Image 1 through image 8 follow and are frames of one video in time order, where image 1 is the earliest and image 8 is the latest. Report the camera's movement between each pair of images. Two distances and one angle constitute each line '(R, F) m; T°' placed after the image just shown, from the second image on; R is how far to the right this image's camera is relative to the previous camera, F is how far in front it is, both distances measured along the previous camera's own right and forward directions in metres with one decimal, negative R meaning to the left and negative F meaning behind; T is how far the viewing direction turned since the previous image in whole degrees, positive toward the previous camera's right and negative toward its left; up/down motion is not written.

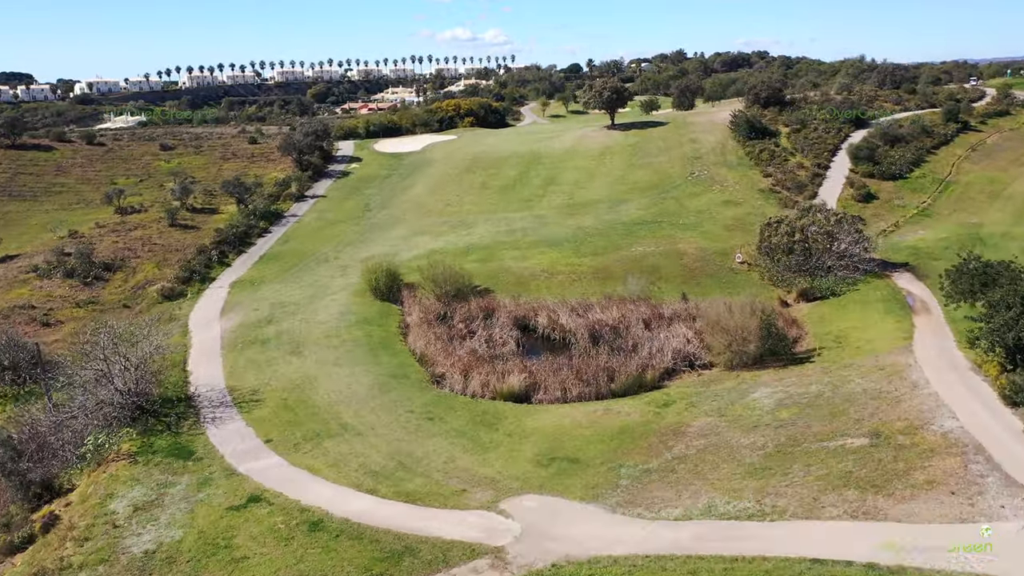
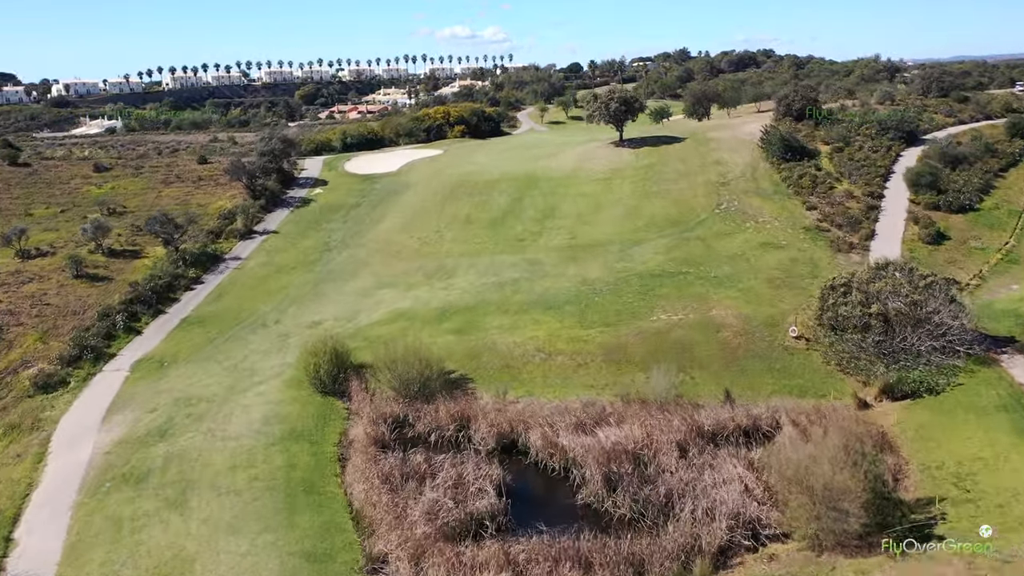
(+0.6, +9.7) m; 0°
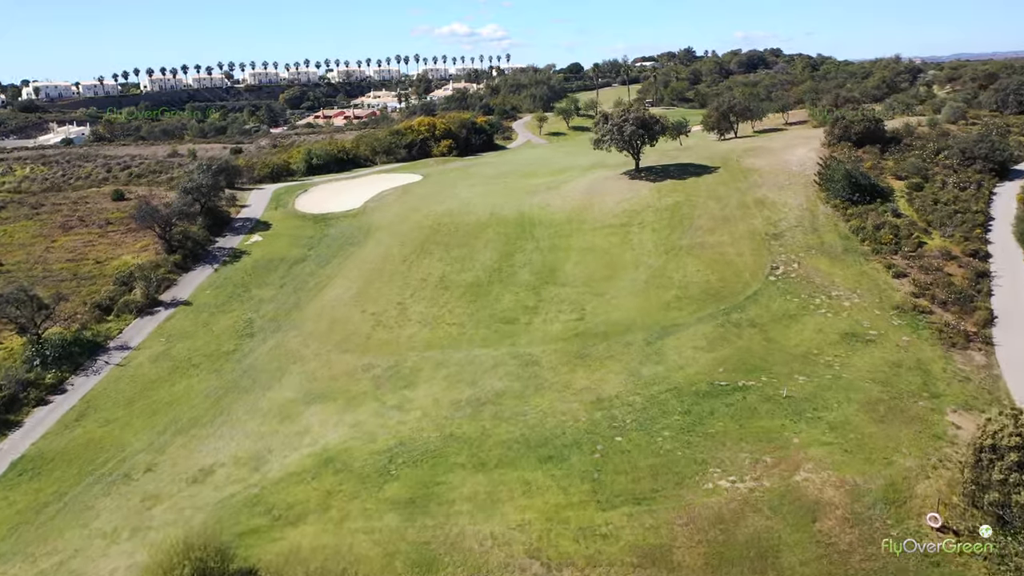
(+0.6, +11.6) m; 0°
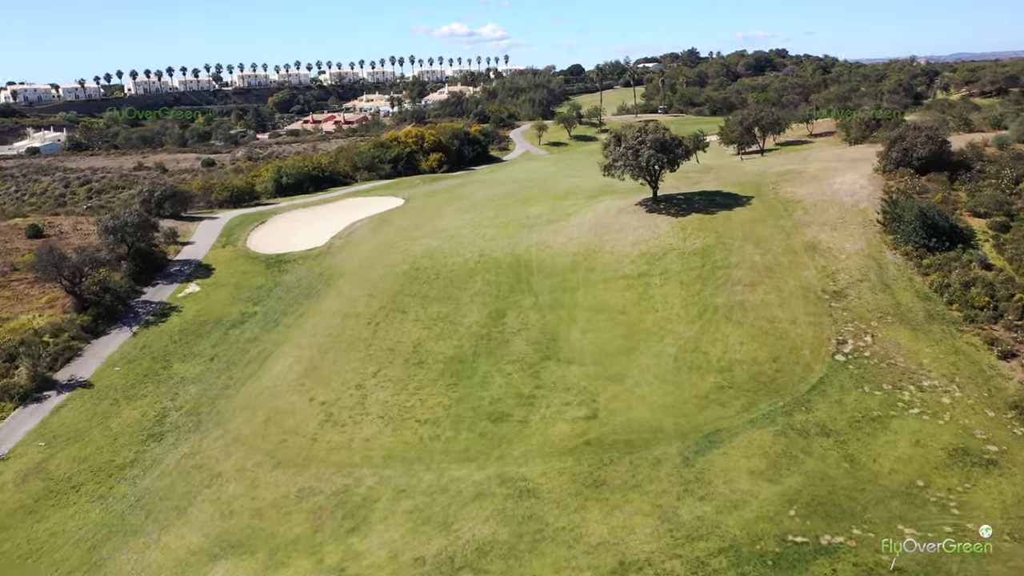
(+0.3, +7.9) m; 0°
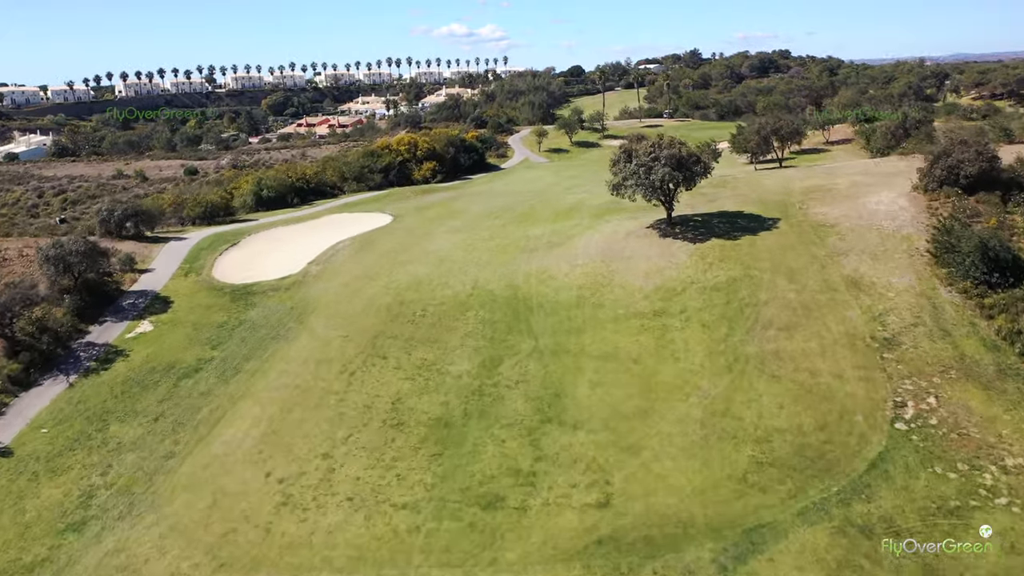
(+0.1, +4.4) m; 0°
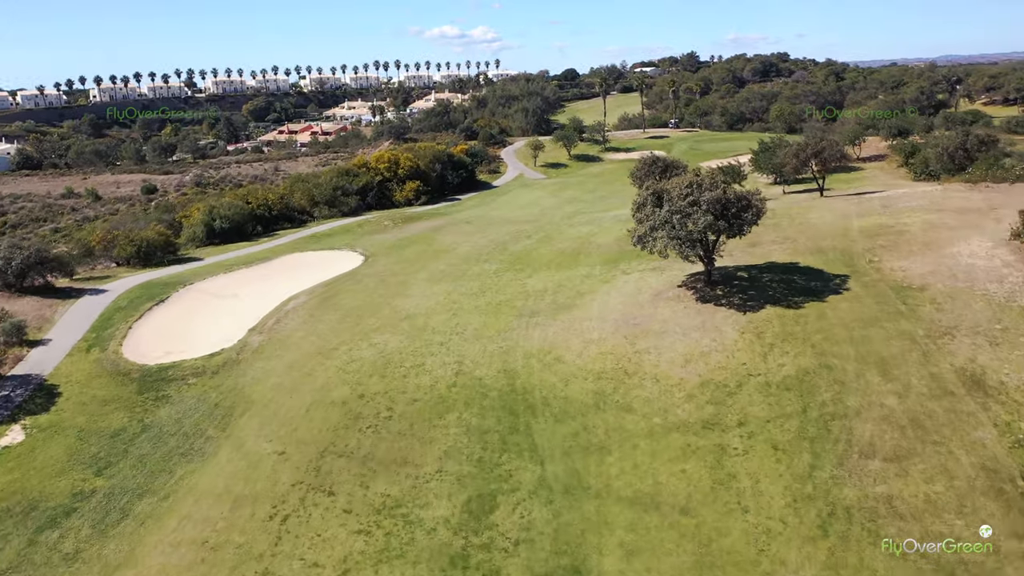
(-0.1, +8.0) m; +1°
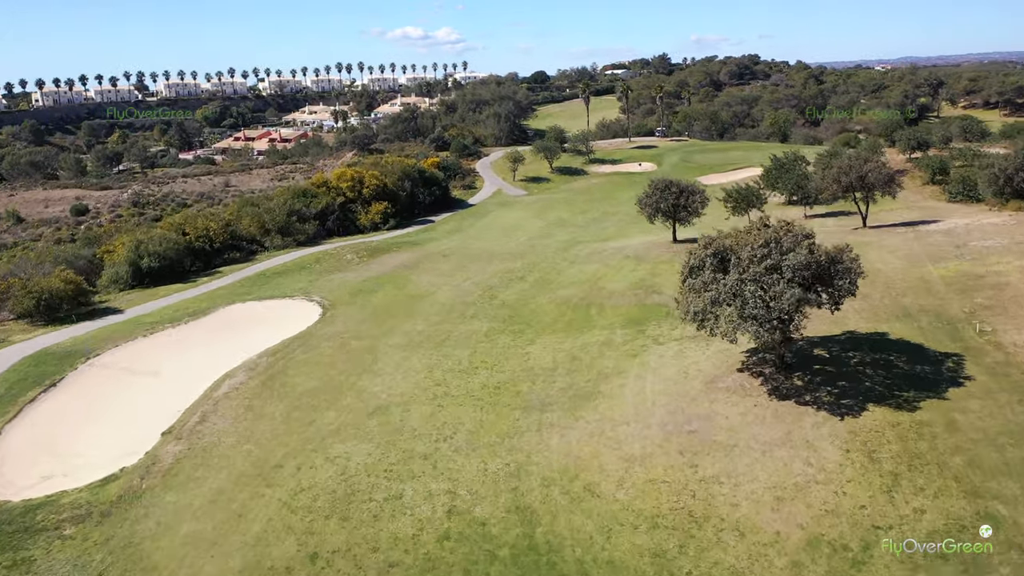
(-1.0, +7.5) m; +2°
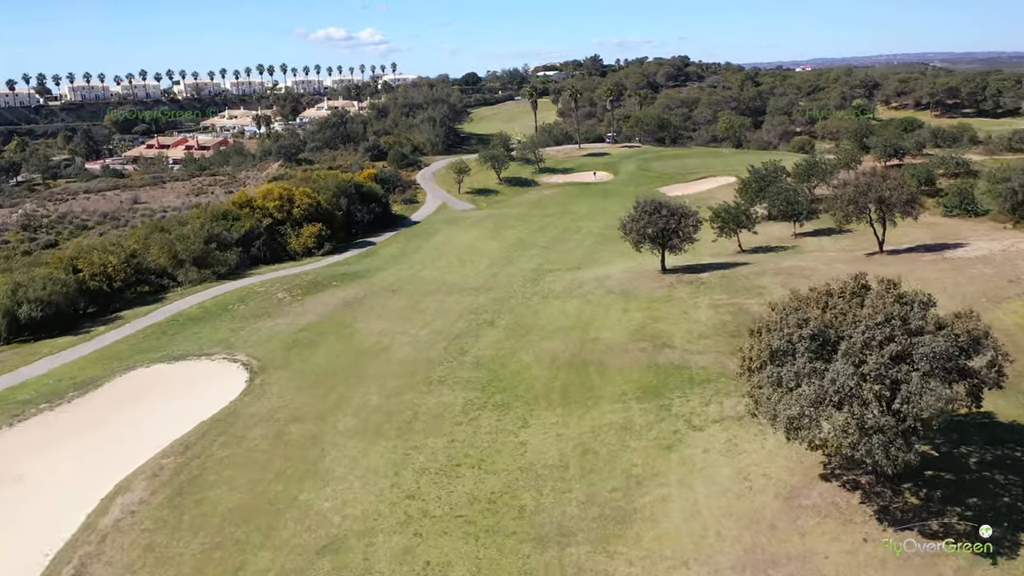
(-1.4, +6.2) m; +5°
